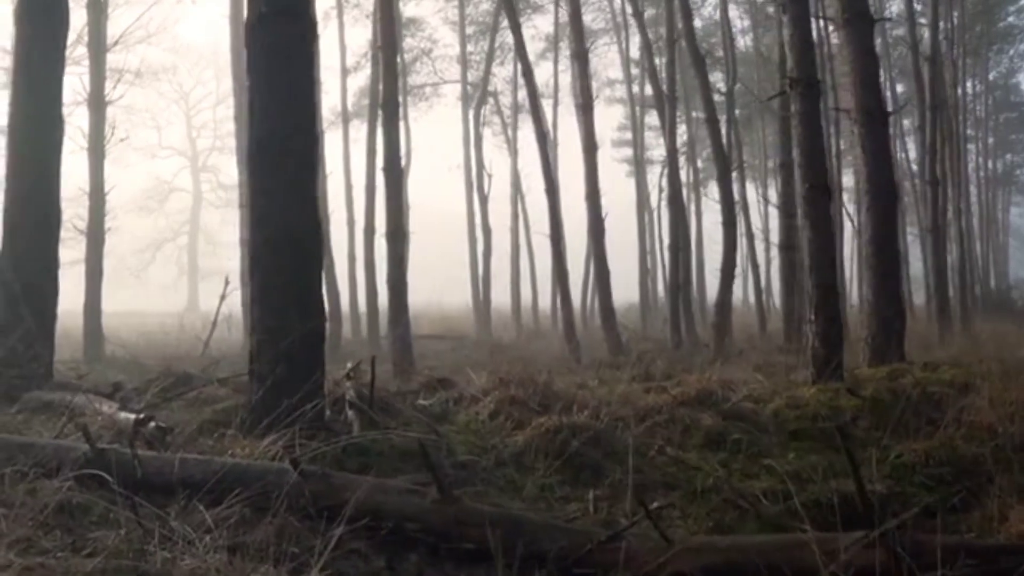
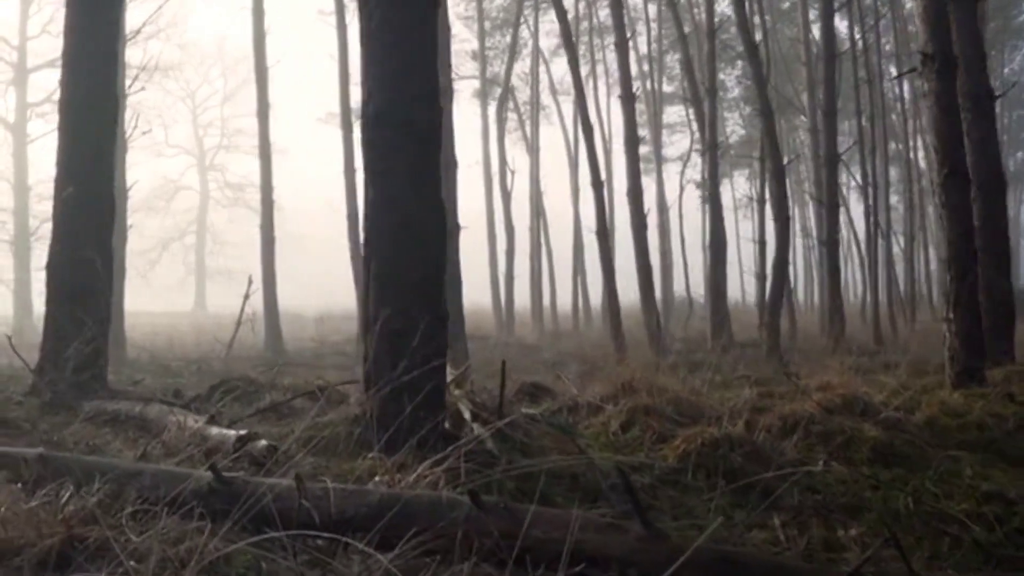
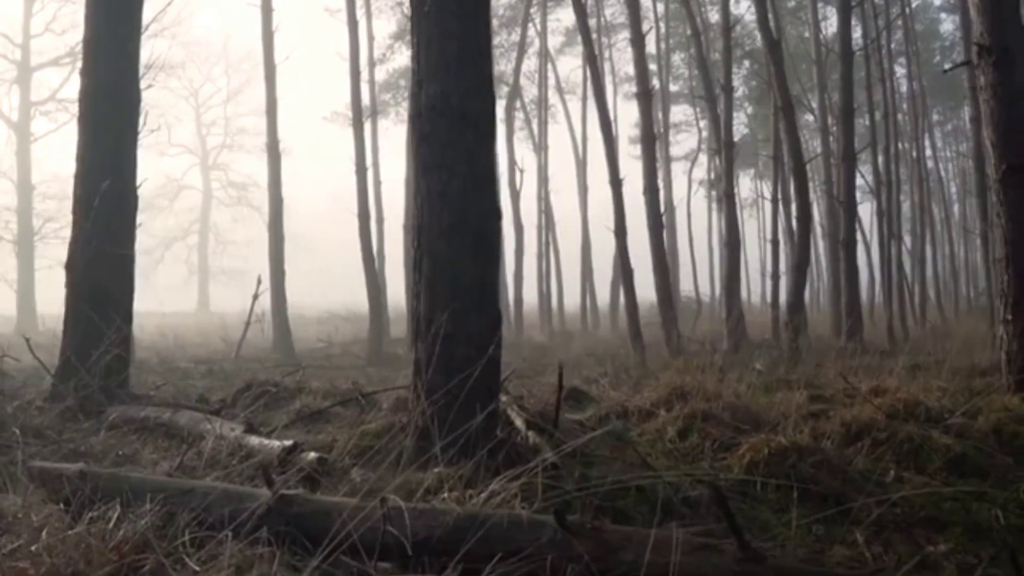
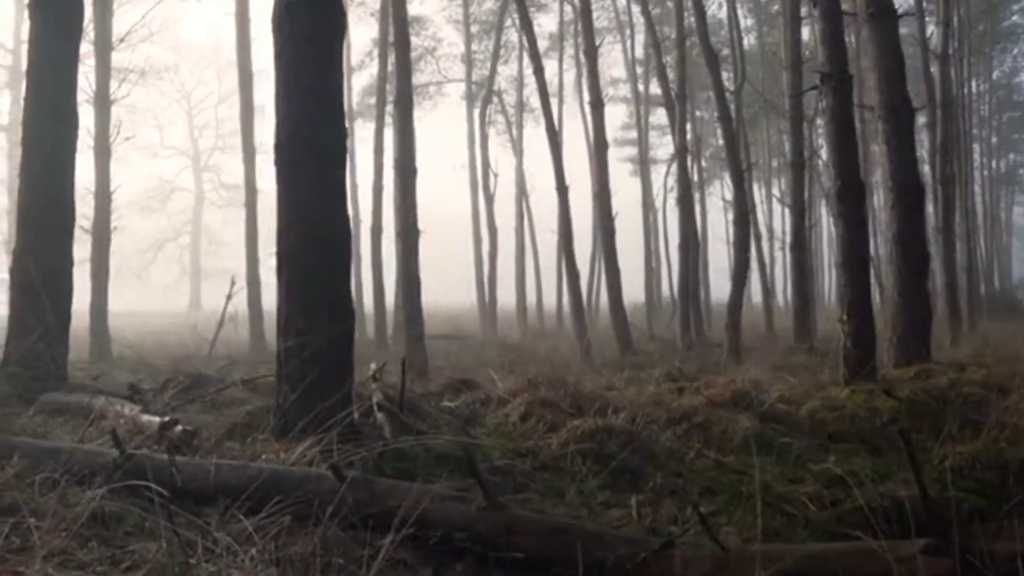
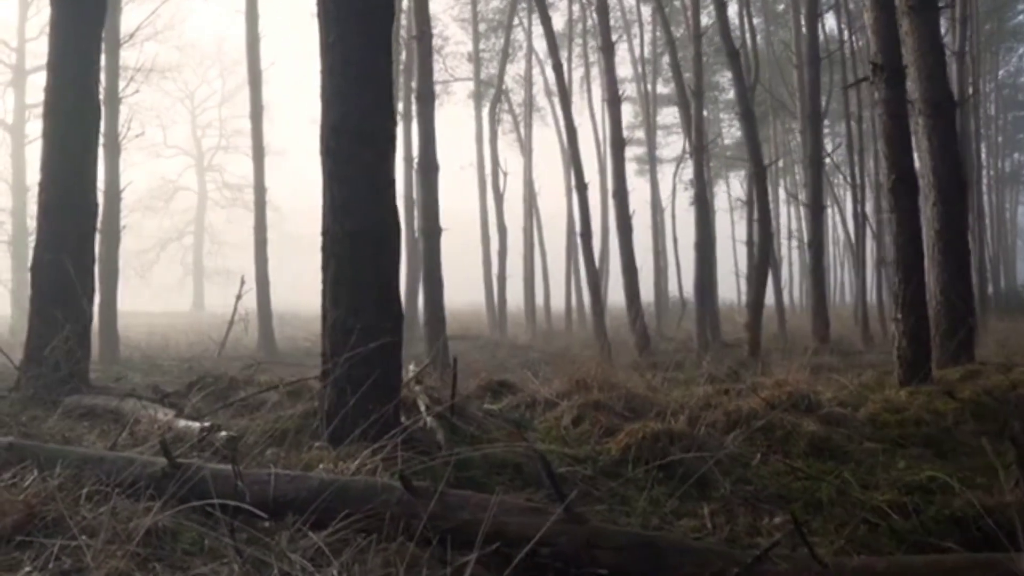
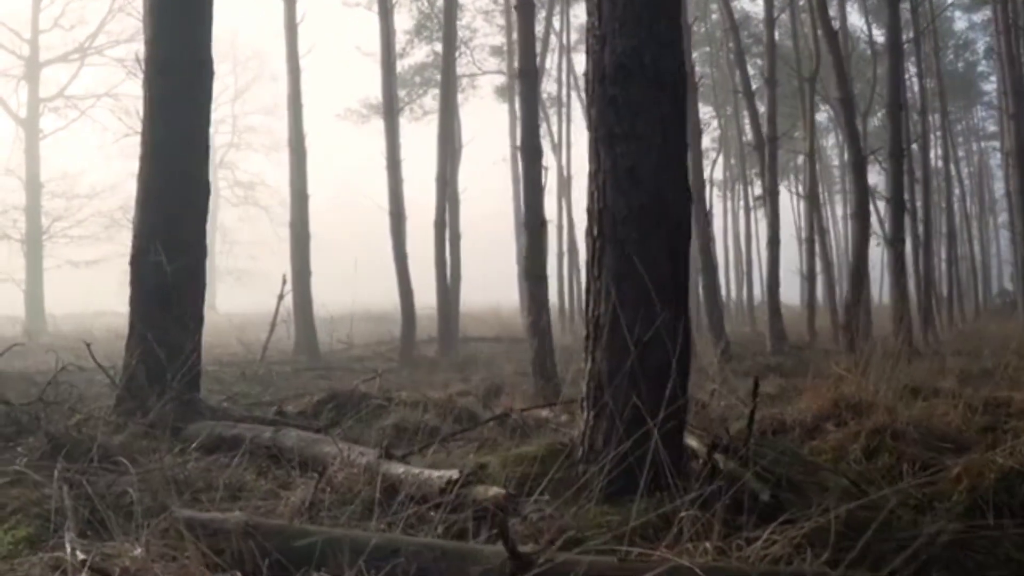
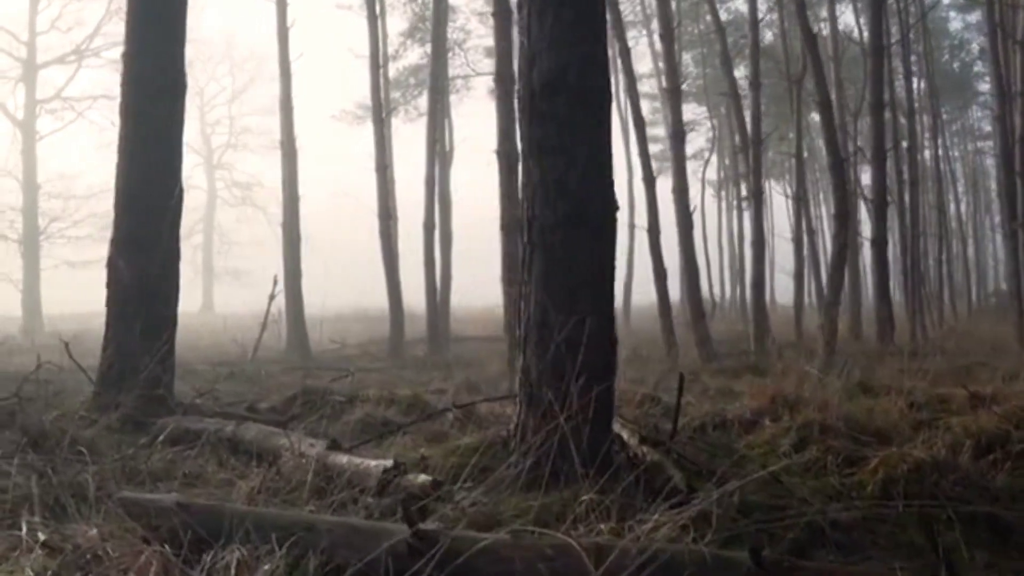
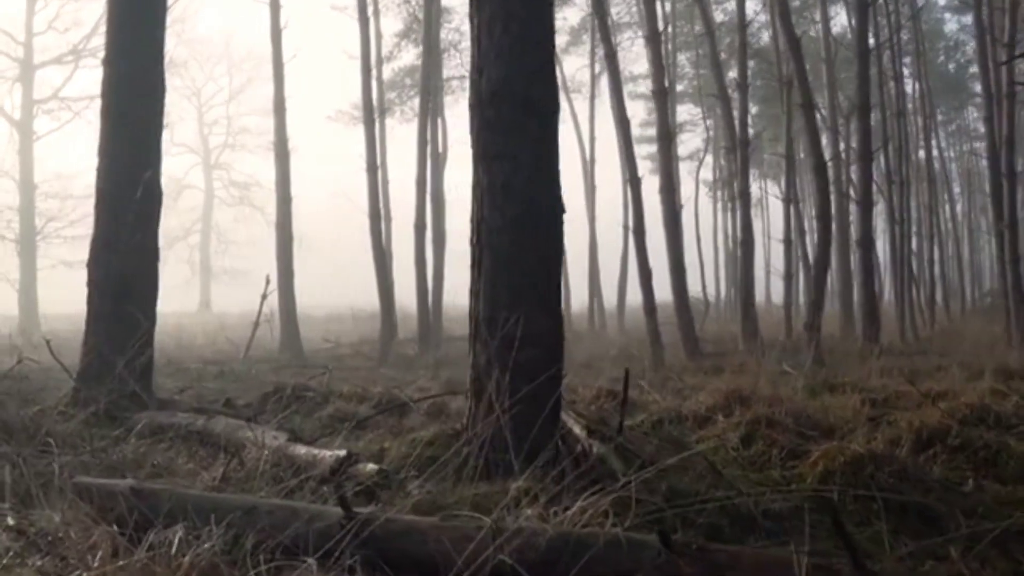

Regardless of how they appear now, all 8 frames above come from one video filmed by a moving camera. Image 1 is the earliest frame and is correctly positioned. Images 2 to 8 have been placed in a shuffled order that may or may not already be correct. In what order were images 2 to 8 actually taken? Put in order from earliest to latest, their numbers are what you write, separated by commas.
4, 5, 2, 3, 8, 7, 6
